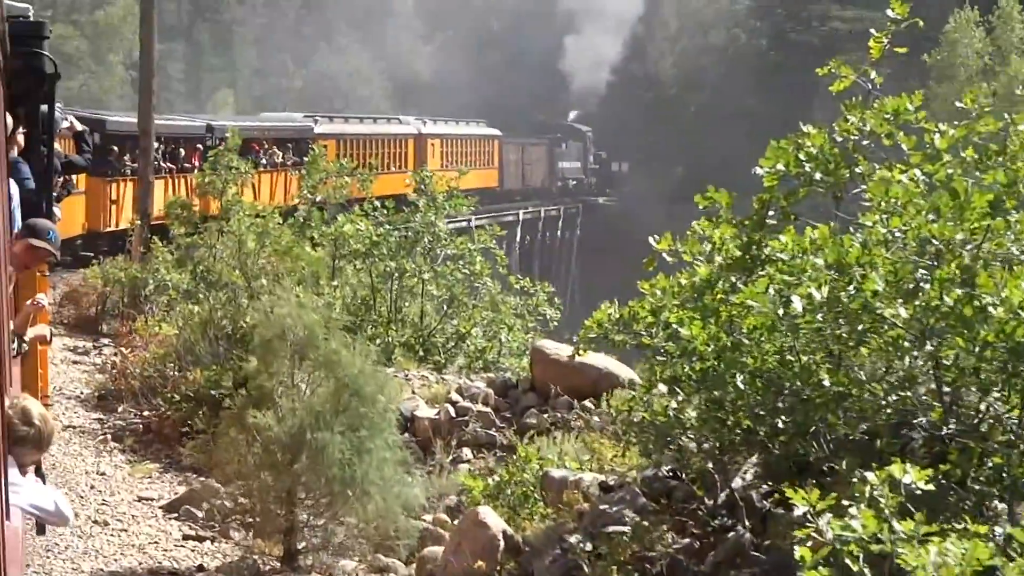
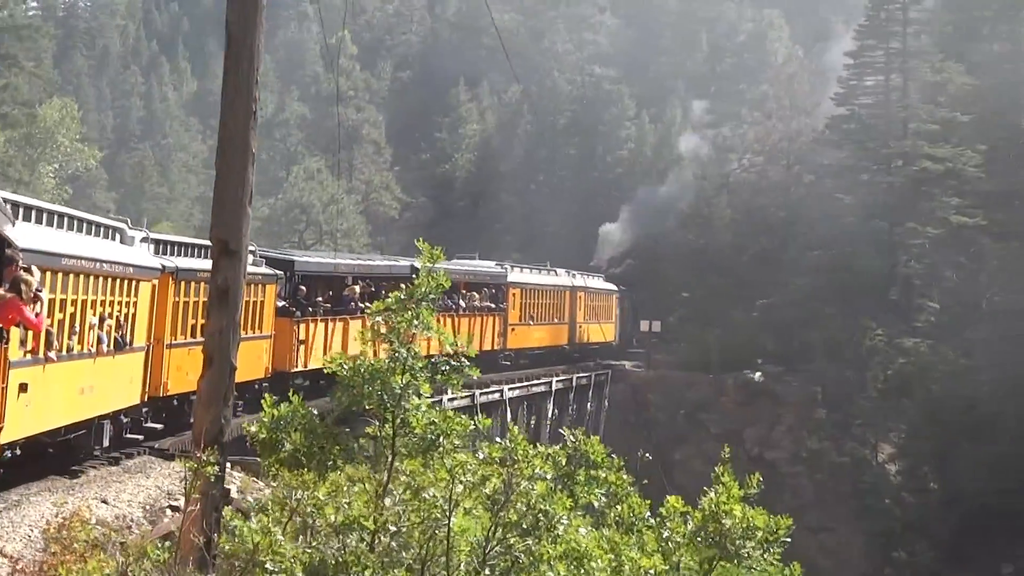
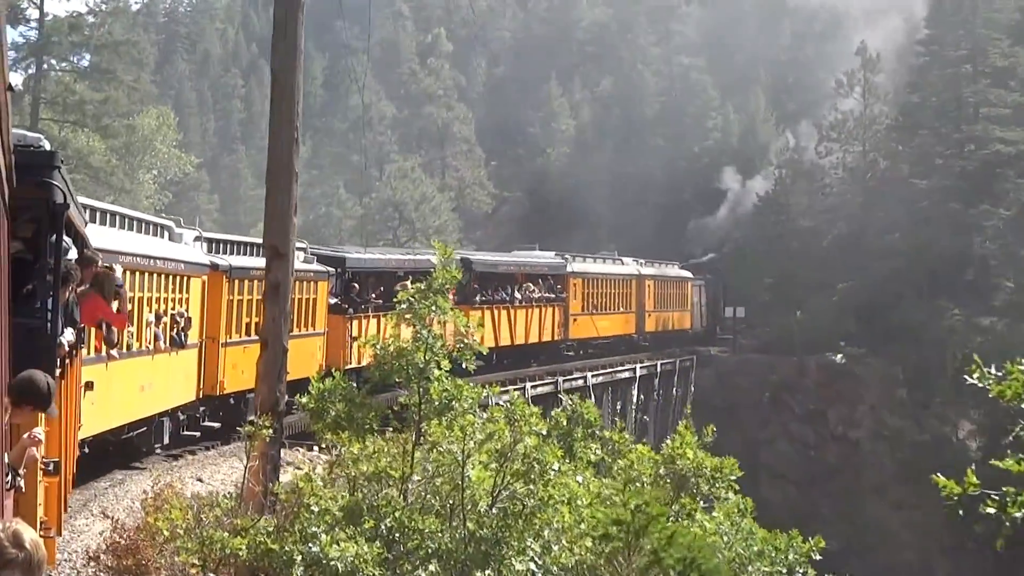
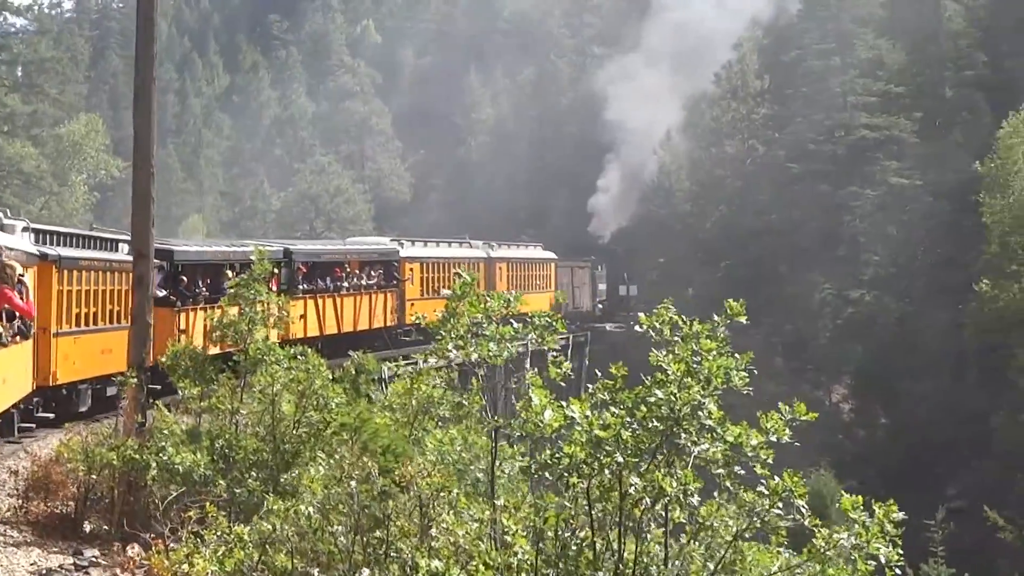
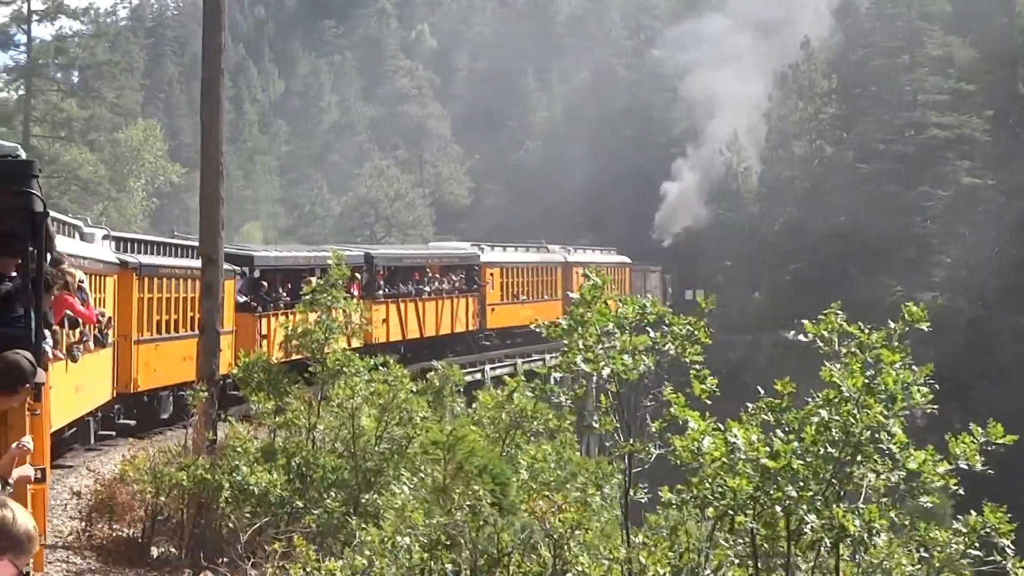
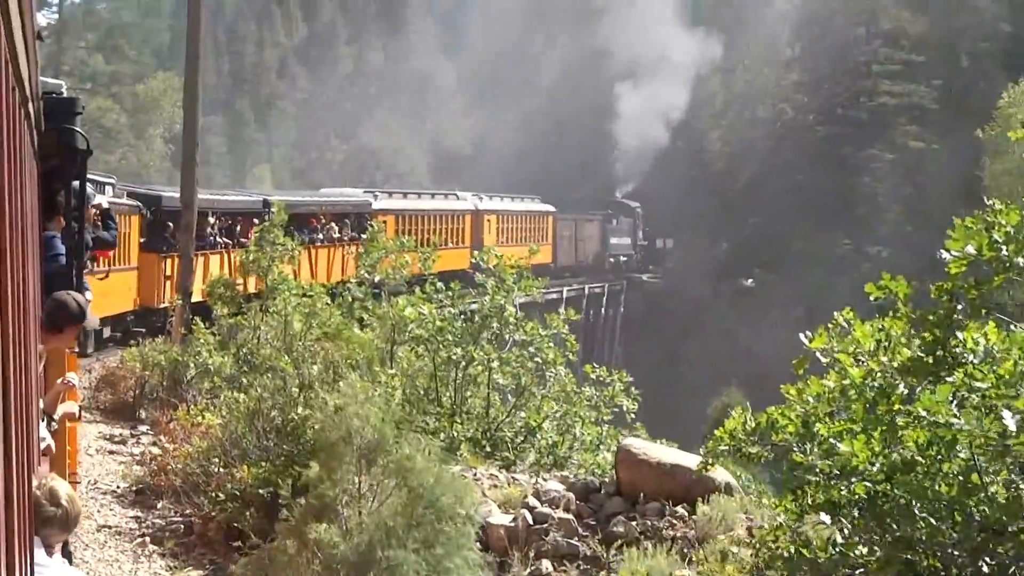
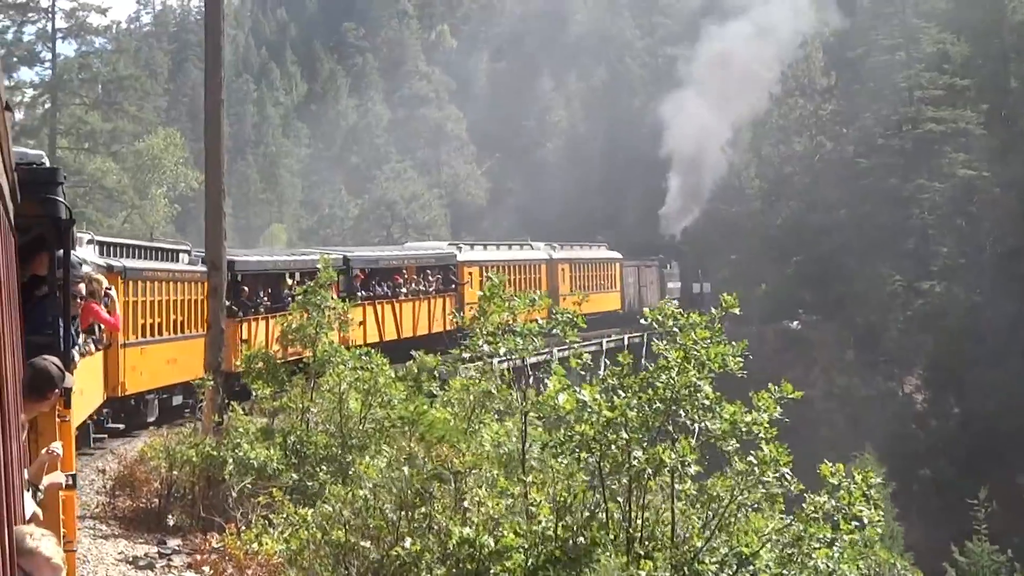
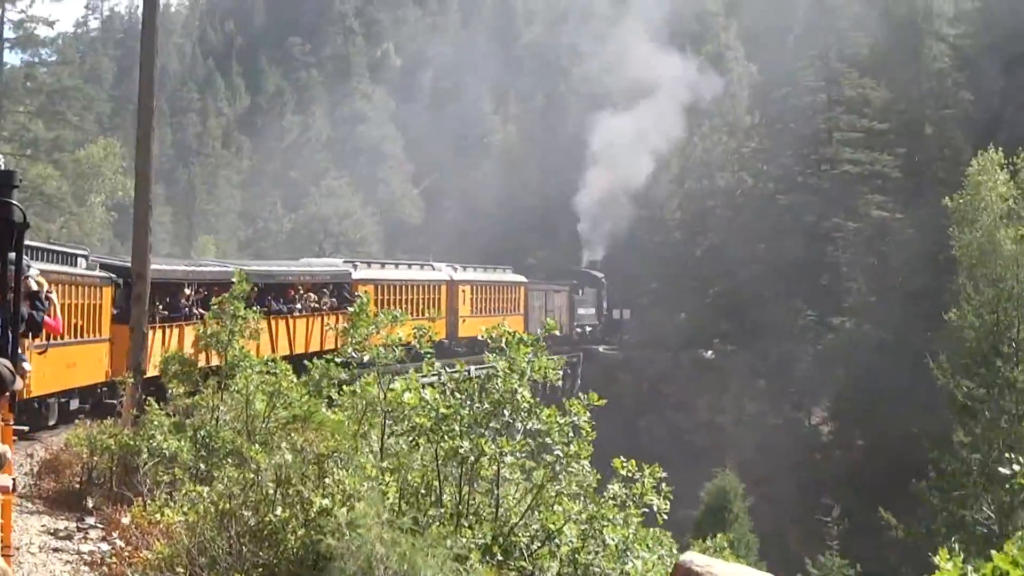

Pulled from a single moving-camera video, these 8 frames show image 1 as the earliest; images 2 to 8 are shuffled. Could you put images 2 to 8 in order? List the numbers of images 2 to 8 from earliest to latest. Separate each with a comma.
6, 8, 7, 4, 5, 3, 2
